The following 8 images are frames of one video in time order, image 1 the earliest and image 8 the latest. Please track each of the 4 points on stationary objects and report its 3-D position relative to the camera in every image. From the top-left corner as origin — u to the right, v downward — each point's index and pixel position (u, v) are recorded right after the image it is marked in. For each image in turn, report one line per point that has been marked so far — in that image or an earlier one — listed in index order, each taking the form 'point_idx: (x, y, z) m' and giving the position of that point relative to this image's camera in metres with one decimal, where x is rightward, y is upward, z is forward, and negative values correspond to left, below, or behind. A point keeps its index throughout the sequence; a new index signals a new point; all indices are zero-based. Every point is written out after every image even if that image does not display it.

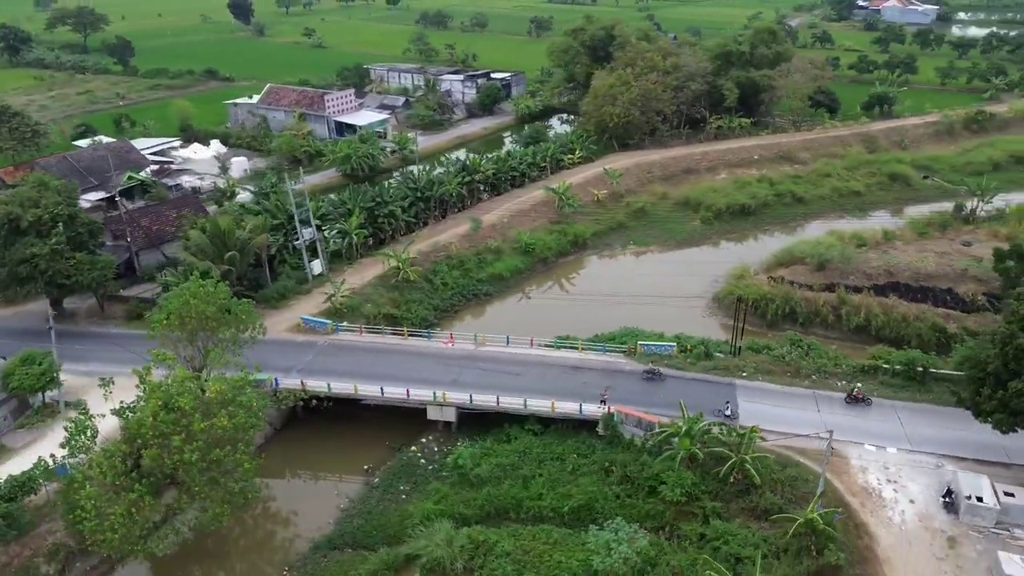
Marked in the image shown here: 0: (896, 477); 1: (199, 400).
0: (+9.5, -4.7, +18.7) m
1: (-6.9, -2.5, +16.3) m
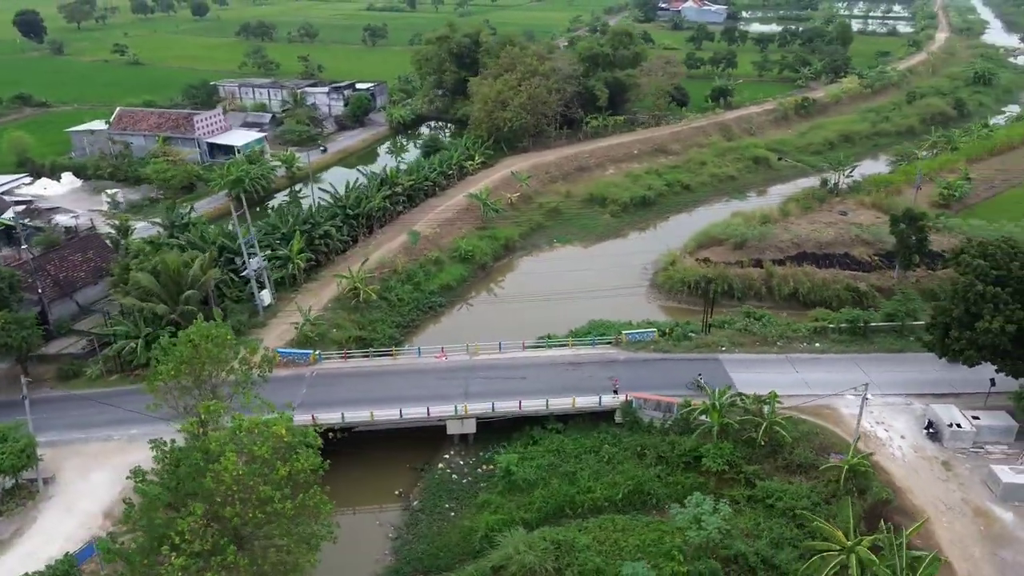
0: (+10.5, -3.7, +21.5) m
1: (-5.0, -3.3, +15.3) m
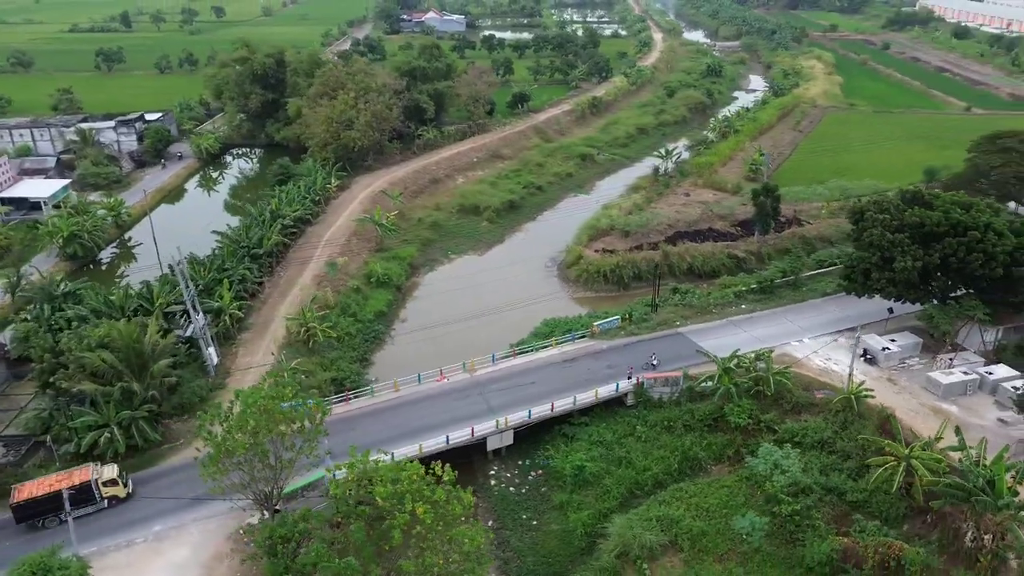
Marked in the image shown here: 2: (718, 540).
0: (+10.8, -2.3, +25.8) m
1: (-1.6, -4.0, +14.8) m
2: (+5.2, -6.3, +18.4) m
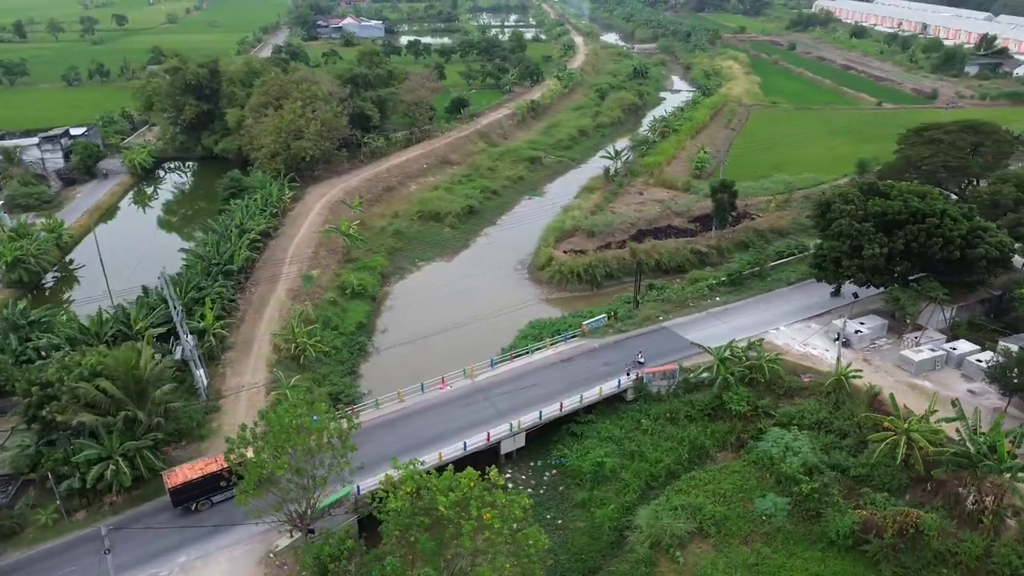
0: (+10.6, -1.9, +27.2) m
1: (-0.4, -4.2, +14.8) m
2: (+6.0, -6.1, +19.2) m
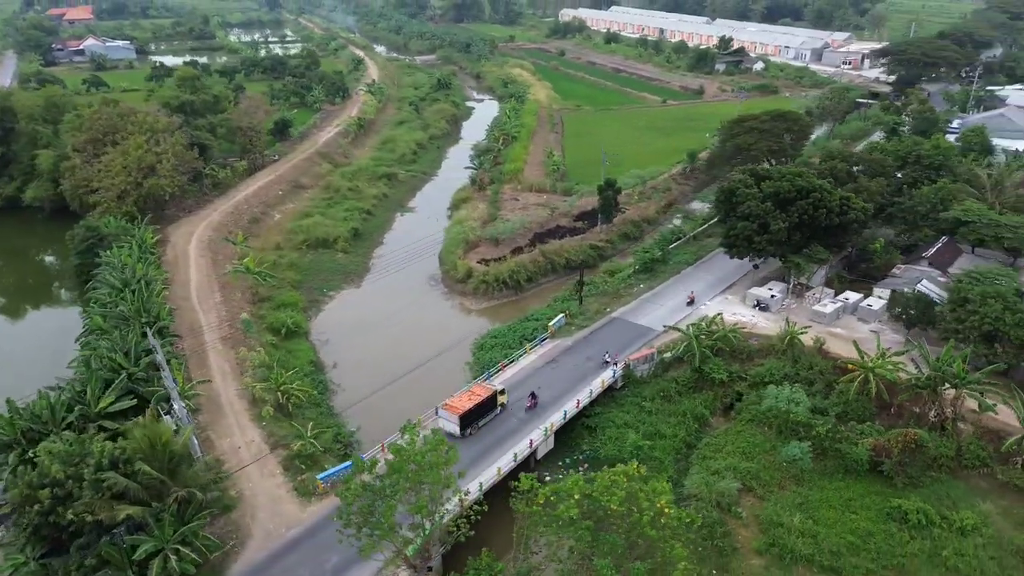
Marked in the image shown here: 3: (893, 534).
0: (+9.1, -0.9, +30.9) m
1: (+2.8, -4.2, +15.8) m
2: (+7.8, -5.4, +22.0) m
3: (+10.0, -6.4, +19.7) m
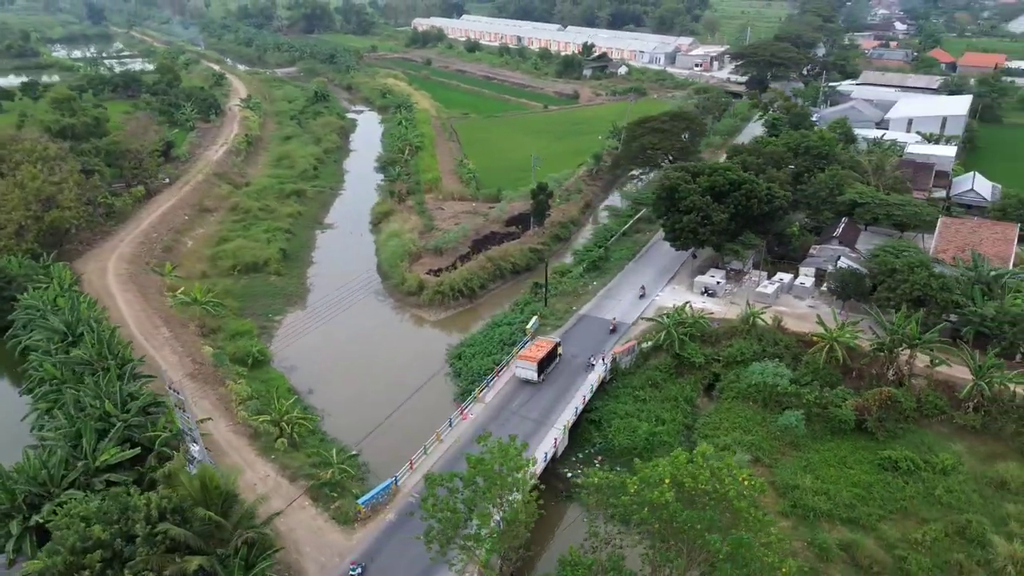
0: (+7.6, -0.5, +32.9) m
1: (+4.6, -4.0, +16.9) m
2: (+8.4, -4.9, +23.9) m
3: (+11.2, -5.7, +22.1) m
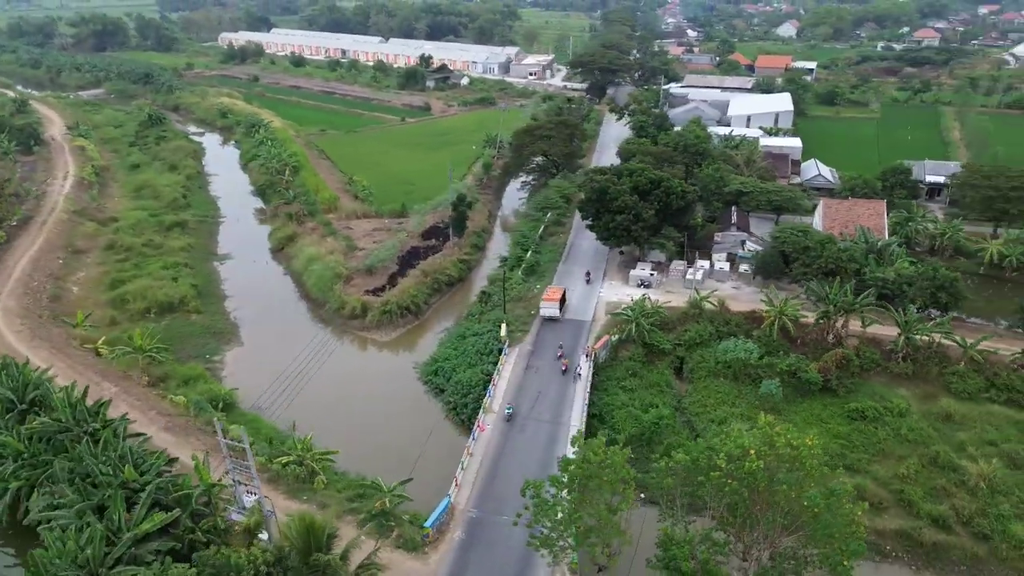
0: (+5.4, -0.2, +35.1) m
1: (+6.6, -3.7, +18.8) m
2: (+8.8, -4.3, +26.5) m
3: (+11.9, -4.8, +25.4) m
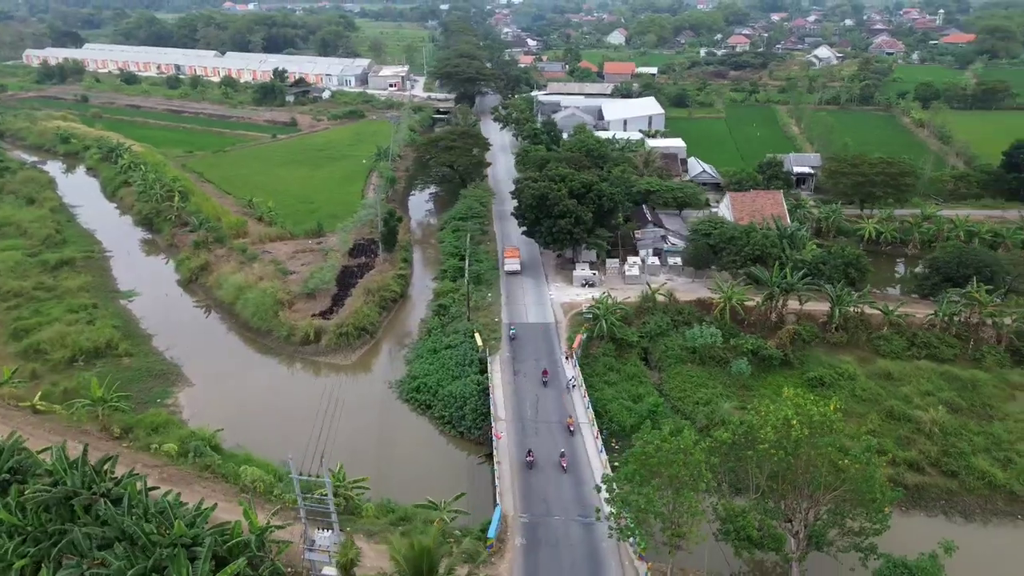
0: (+3.1, -0.3, +36.6) m
1: (+8.0, -3.2, +20.9) m
2: (+8.5, -3.9, +28.9) m
3: (+11.9, -4.1, +28.5) m
